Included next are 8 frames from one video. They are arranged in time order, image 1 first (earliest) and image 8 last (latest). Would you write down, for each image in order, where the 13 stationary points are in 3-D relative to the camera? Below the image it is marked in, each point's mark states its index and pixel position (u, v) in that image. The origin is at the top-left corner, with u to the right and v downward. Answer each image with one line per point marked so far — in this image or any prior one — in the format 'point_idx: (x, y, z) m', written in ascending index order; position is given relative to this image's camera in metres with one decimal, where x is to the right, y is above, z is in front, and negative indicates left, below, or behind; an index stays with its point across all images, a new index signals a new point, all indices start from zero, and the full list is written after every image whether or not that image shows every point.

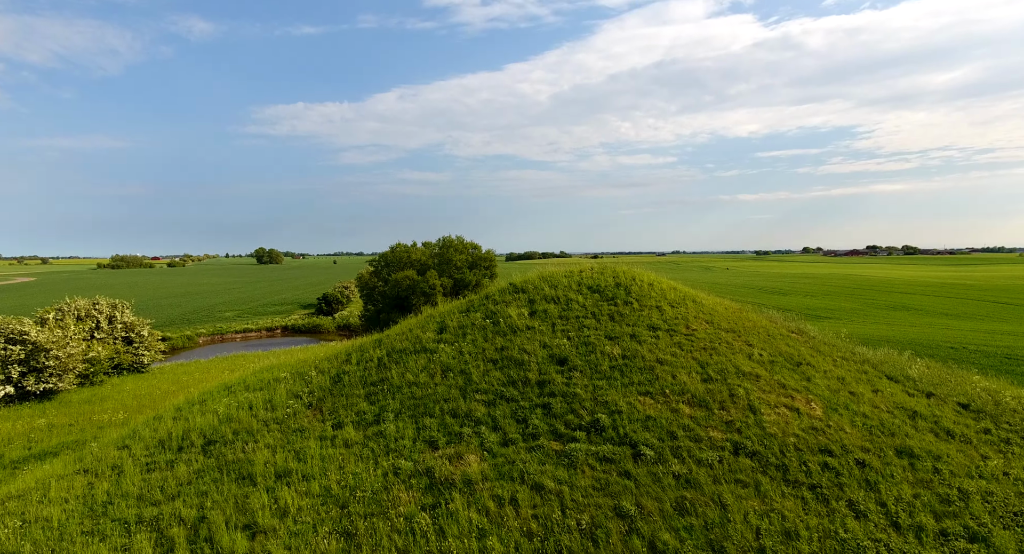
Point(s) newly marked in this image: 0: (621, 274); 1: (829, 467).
0: (+4.0, +0.1, +20.2) m
1: (+6.2, -3.7, +11.0) m
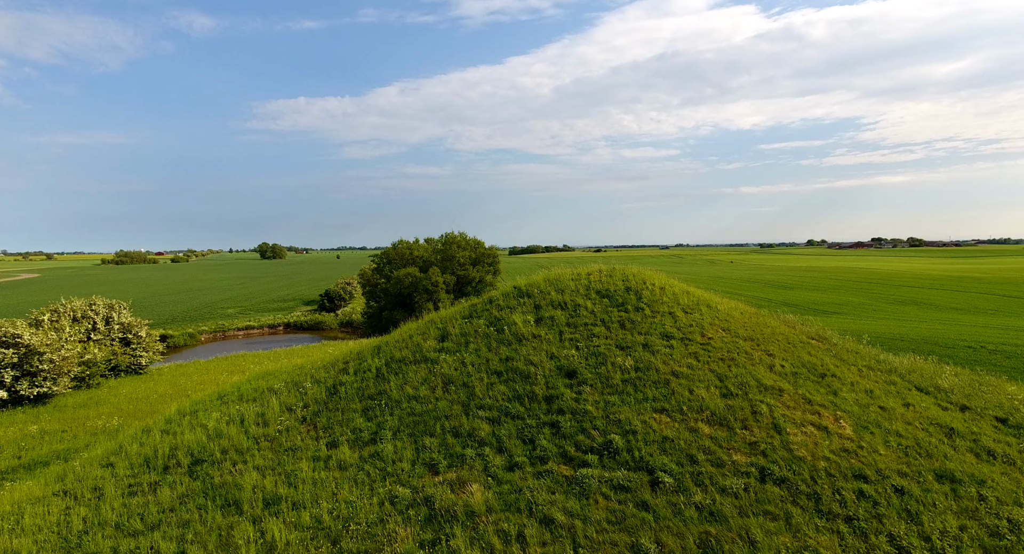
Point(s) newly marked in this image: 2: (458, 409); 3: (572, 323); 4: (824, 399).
0: (+4.1, 0.0, +19.3) m
1: (+6.4, -3.9, +10.1) m
2: (-1.3, -3.1, +13.1) m
3: (+1.8, -1.4, +16.4) m
4: (+7.0, -2.7, +12.6) m
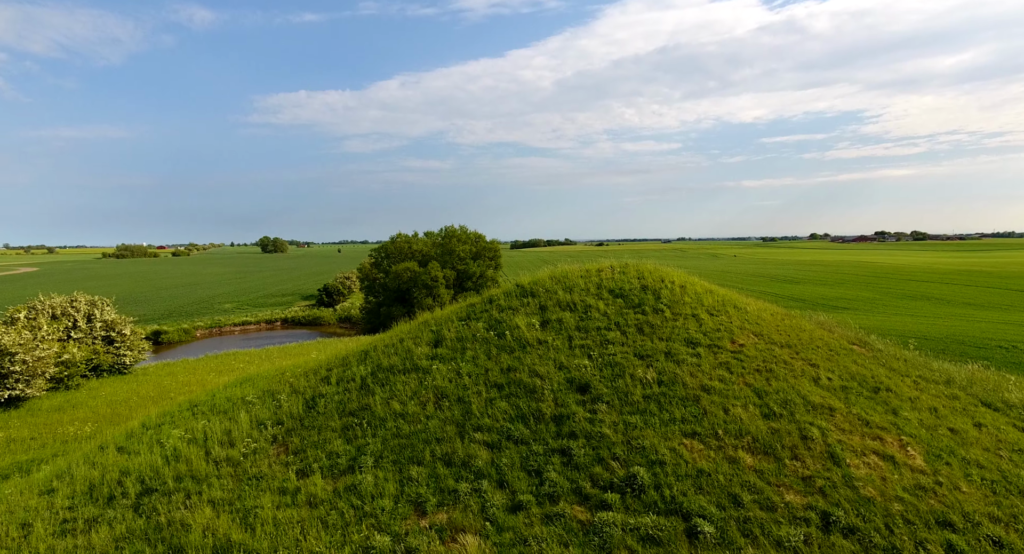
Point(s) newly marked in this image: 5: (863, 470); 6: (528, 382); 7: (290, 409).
0: (+4.2, +0.1, +17.4) m
1: (+6.4, -3.9, +8.2) m
2: (-1.2, -3.0, +11.2) m
3: (+1.9, -1.3, +14.5) m
4: (+7.1, -2.7, +10.7) m
5: (+5.9, -3.3, +9.5) m
6: (+0.3, -2.4, +12.5) m
7: (-5.4, -3.2, +13.6) m
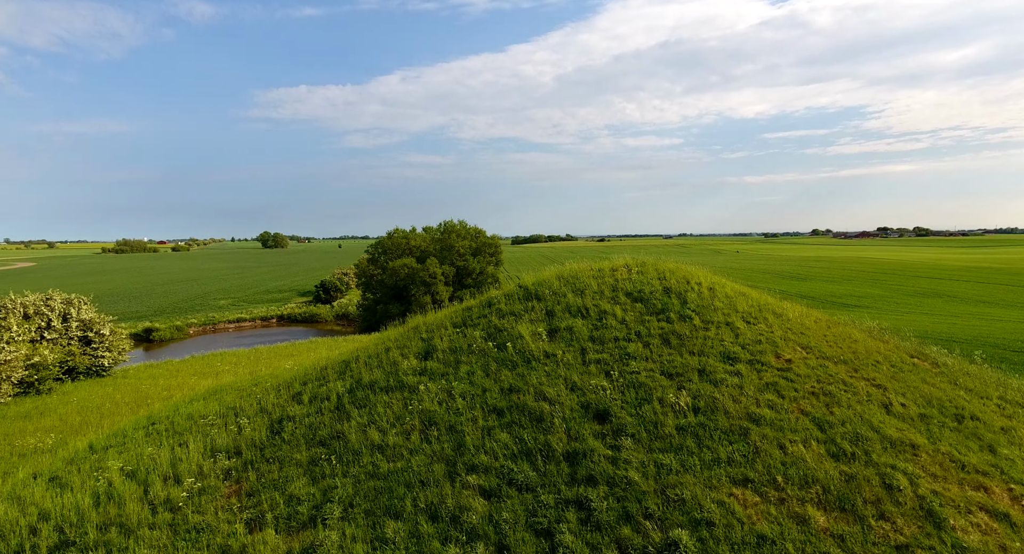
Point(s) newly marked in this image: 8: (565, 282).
0: (+4.3, +0.1, +15.2) m
1: (+6.5, -4.0, +6.0) m
2: (-1.2, -3.1, +9.0) m
3: (+1.9, -1.3, +12.4) m
4: (+7.1, -2.8, +8.6) m
5: (+6.0, -3.3, +7.4) m
6: (+0.4, -2.4, +10.3) m
7: (-5.4, -3.2, +11.5) m
8: (+1.4, -0.1, +15.6) m
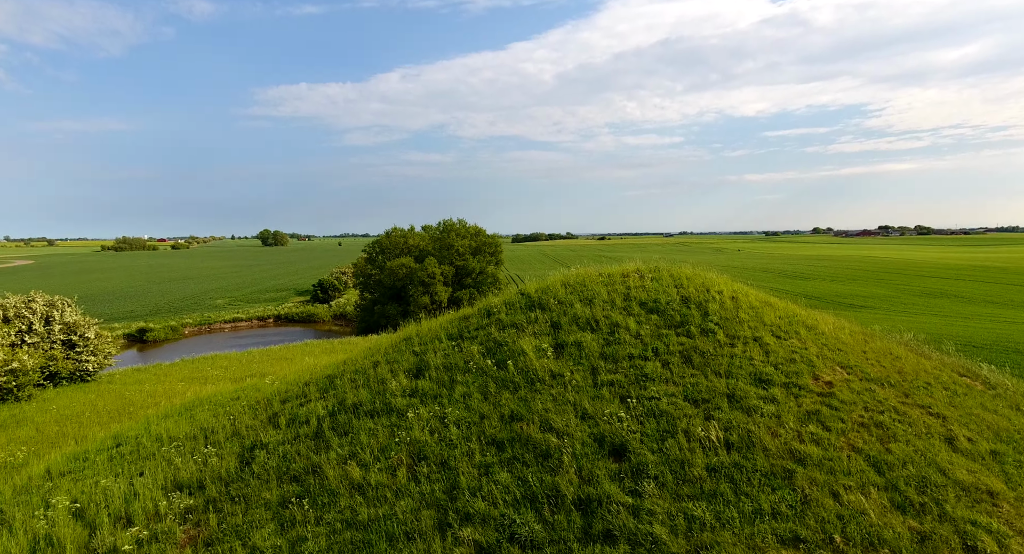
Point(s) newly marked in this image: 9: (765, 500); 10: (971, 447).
0: (+4.3, -0.1, +13.9) m
1: (+6.5, -4.2, +4.7) m
2: (-1.1, -3.3, +7.7) m
3: (+1.9, -1.5, +11.0) m
4: (+7.2, -3.0, +7.2) m
5: (+6.0, -3.5, +6.0) m
6: (+0.4, -2.6, +9.0) m
7: (-5.3, -3.4, +10.1) m
8: (+1.5, -0.3, +14.2) m
9: (+3.3, -2.9, +7.4) m
10: (+6.8, -2.5, +8.3) m
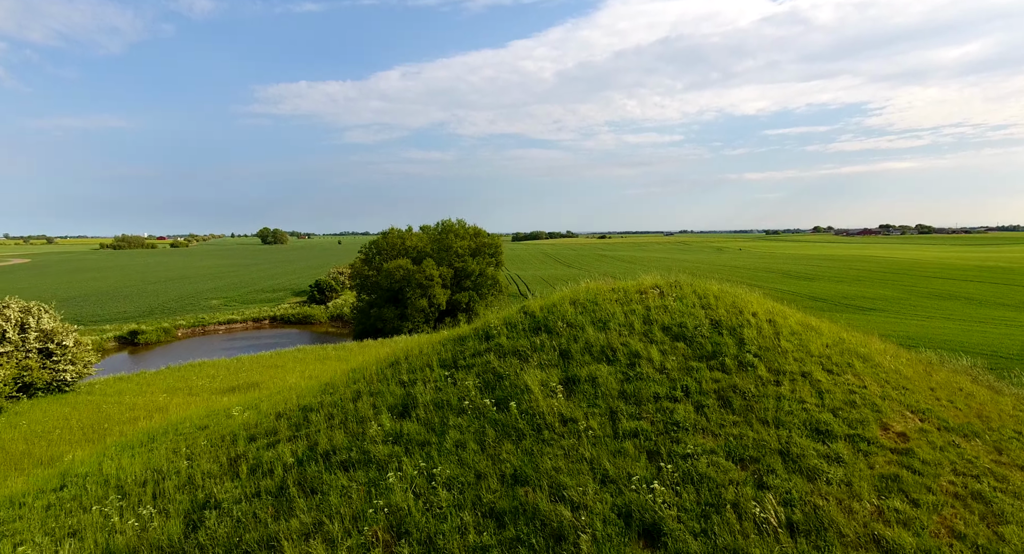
0: (+4.4, -0.5, +12.1) m
1: (+6.5, -4.6, +2.9) m
2: (-1.1, -3.7, +5.9) m
3: (+2.0, -1.9, +9.2) m
4: (+7.2, -3.4, +5.4) m
5: (+6.0, -3.9, +4.2) m
6: (+0.5, -3.0, +7.2) m
7: (-5.3, -3.8, +8.4) m
8: (+1.5, -0.7, +12.5) m
9: (+3.4, -3.3, +5.6) m
10: (+6.8, -2.9, +6.5) m
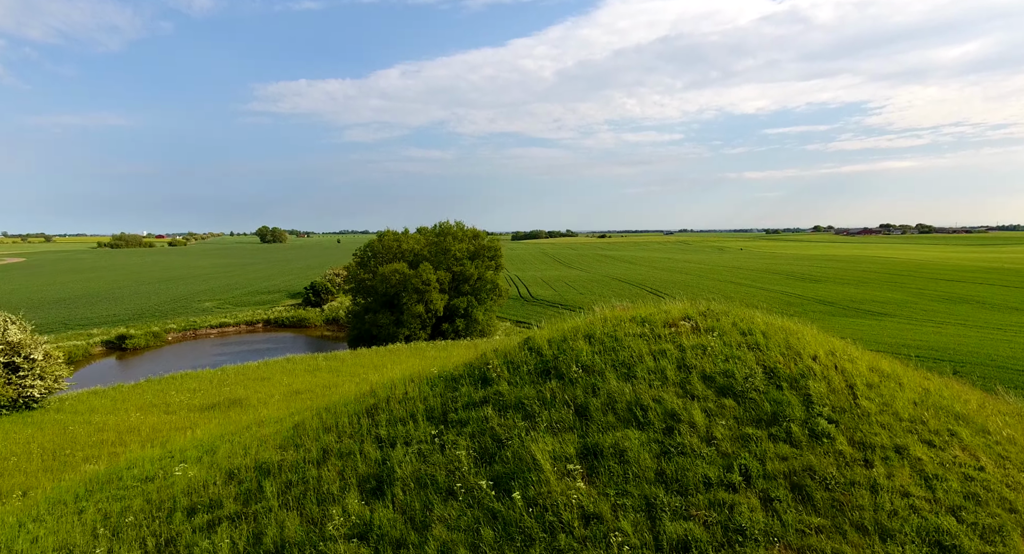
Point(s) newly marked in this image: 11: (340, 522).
0: (+4.4, -1.0, +9.9) m
1: (+6.6, -5.2, +0.7) m
2: (-1.1, -4.3, +3.7) m
3: (+2.0, -2.5, +7.0) m
4: (+7.3, -4.0, +3.2) m
5: (+6.1, -4.5, +2.0) m
6: (+0.5, -3.6, +5.0) m
7: (-5.3, -4.4, +6.2) m
8: (+1.6, -1.3, +10.3) m
9: (+3.4, -3.9, +3.4) m
10: (+6.9, -3.5, +4.3) m
11: (-2.3, -3.1, +7.3) m
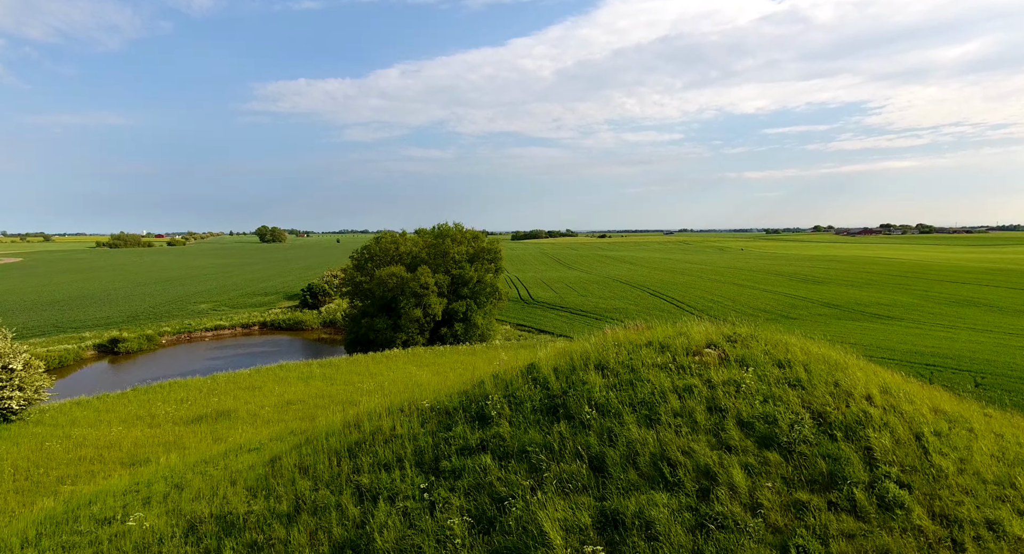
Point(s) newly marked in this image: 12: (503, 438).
0: (+4.4, -1.4, +8.5) m
1: (+6.6, -5.6, -0.6) m
2: (-1.0, -4.6, +2.4) m
3: (+2.1, -2.9, +5.7) m
4: (+7.3, -4.4, +1.9) m
5: (+6.1, -4.9, +0.7) m
6: (+0.5, -3.9, +3.6) m
7: (-5.2, -4.7, +4.8) m
8: (+1.6, -1.6, +8.9) m
9: (+3.4, -4.2, +2.1) m
10: (+6.9, -3.8, +3.0) m
11: (-2.3, -3.5, +6.0) m
12: (-0.1, -2.4, +7.9) m
